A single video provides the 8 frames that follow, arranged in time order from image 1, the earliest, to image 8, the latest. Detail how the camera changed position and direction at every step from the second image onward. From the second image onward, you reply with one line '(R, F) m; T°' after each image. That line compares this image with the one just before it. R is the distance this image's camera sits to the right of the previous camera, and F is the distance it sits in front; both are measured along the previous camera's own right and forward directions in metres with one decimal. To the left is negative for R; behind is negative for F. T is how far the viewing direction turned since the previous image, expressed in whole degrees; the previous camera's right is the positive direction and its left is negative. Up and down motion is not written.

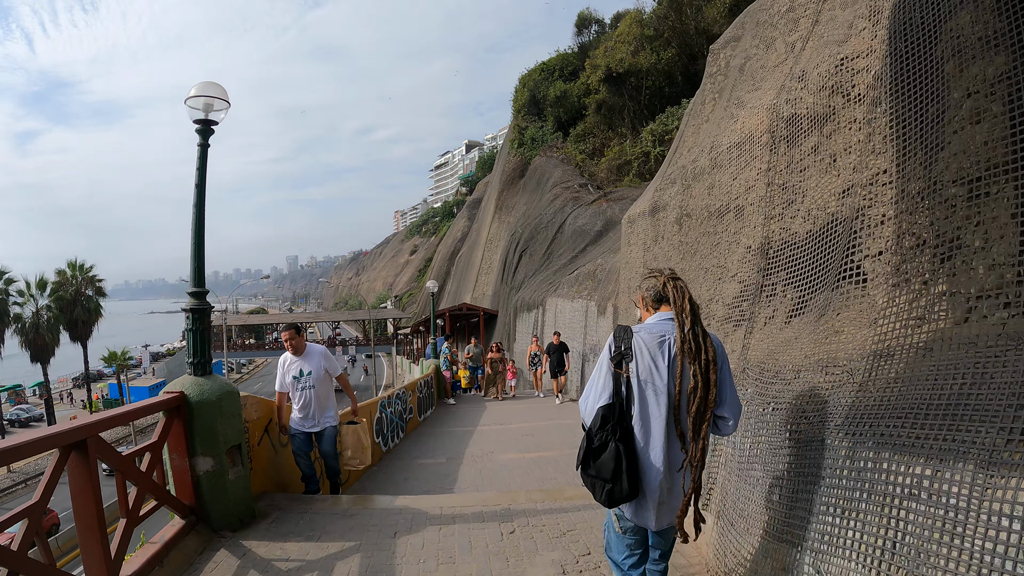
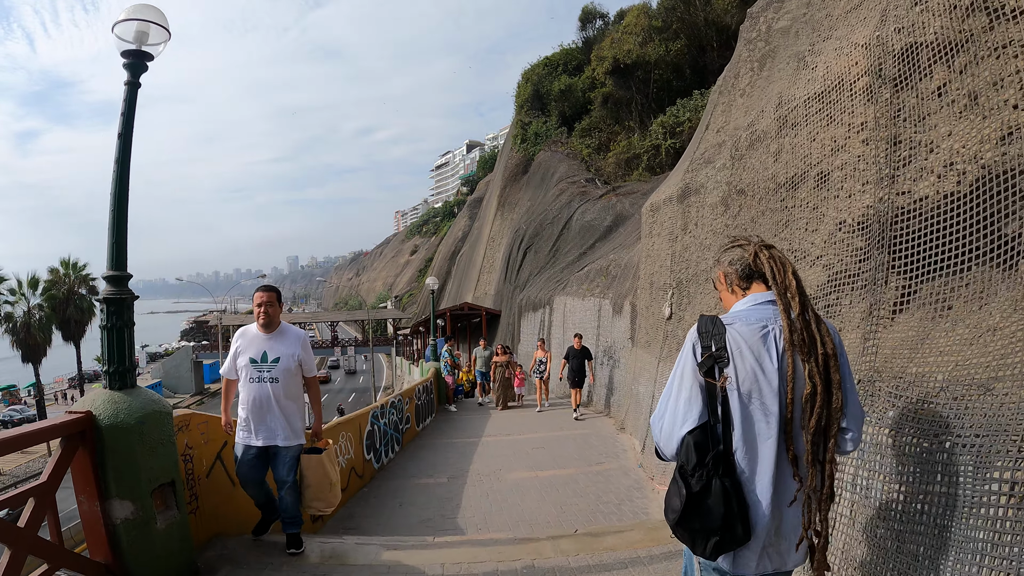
(-0.1, +1.3) m; 0°
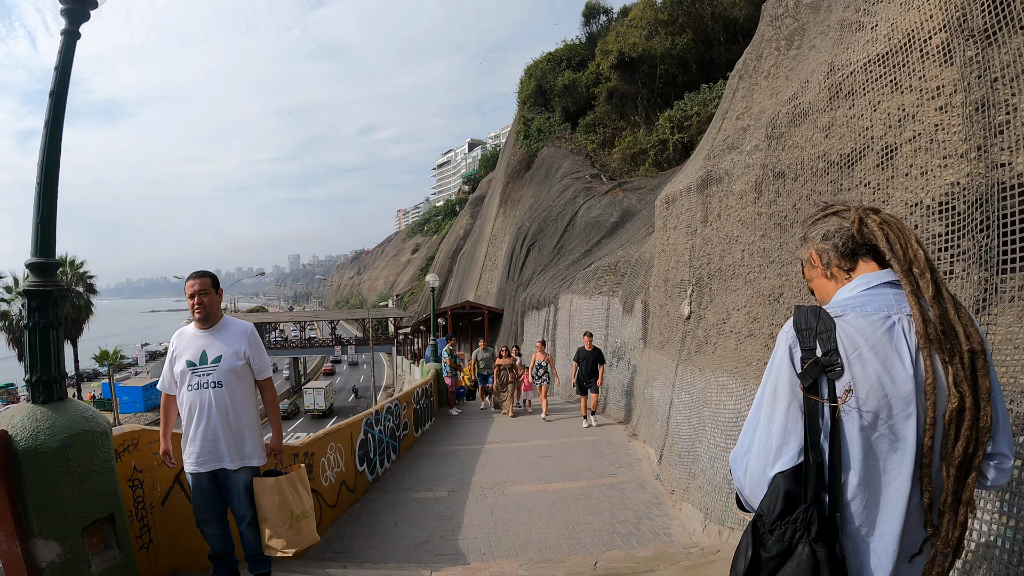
(0.0, +0.7) m; 0°
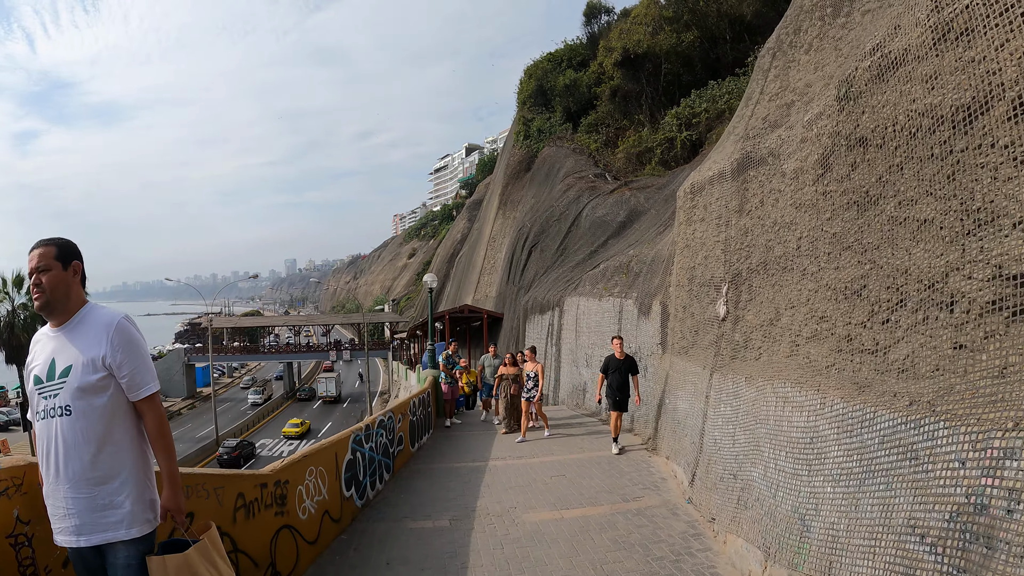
(-0.1, +1.0) m; 0°
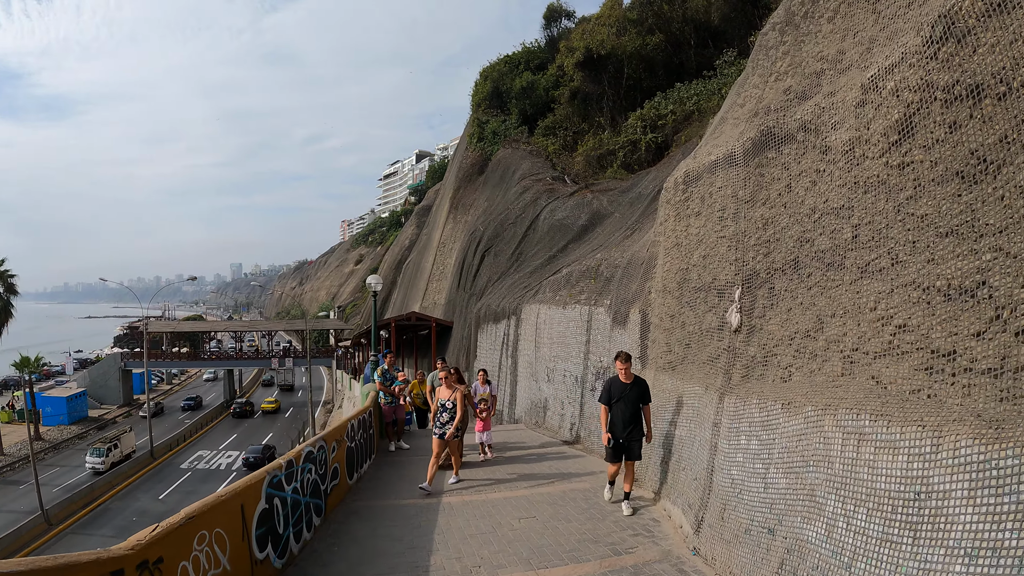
(-0.1, +1.4) m; +3°
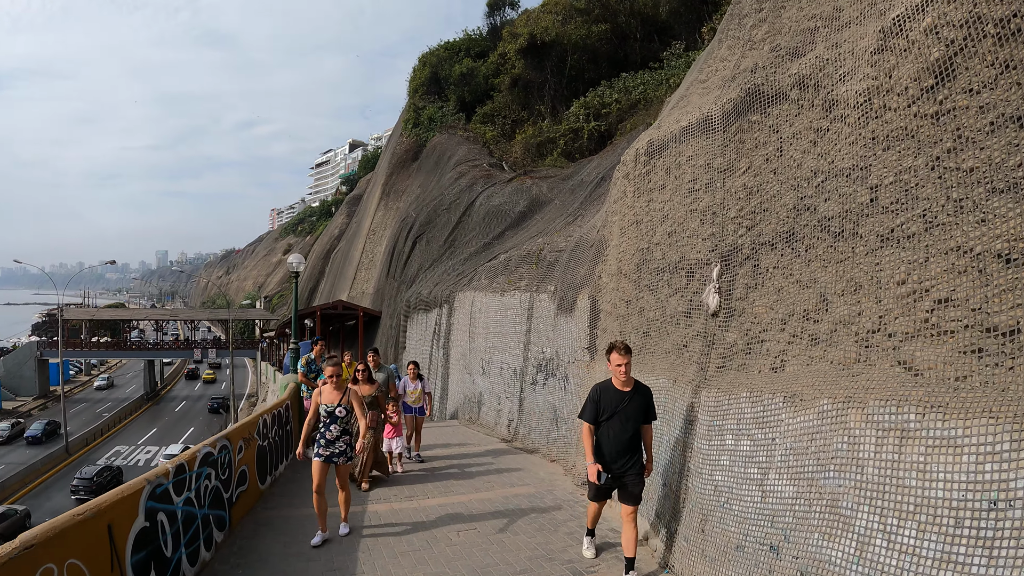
(-0.1, +0.9) m; +4°
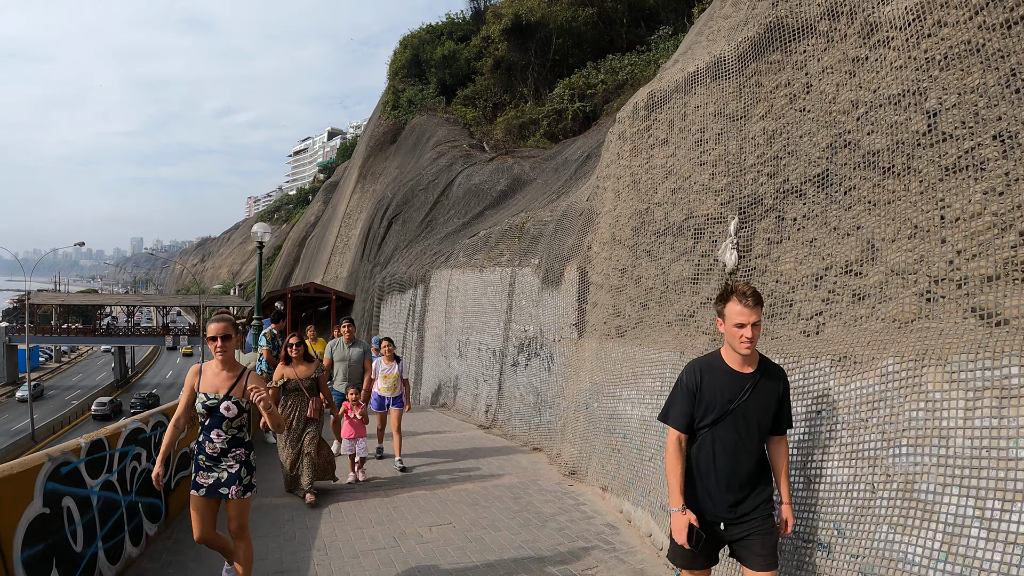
(0.0, +0.7) m; +1°
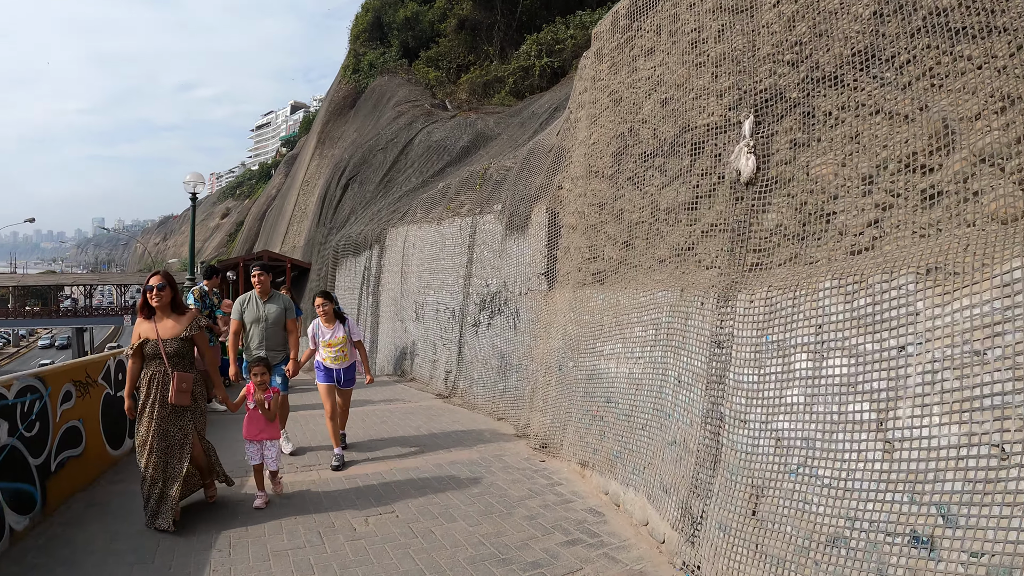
(0.0, +1.0) m; +2°
